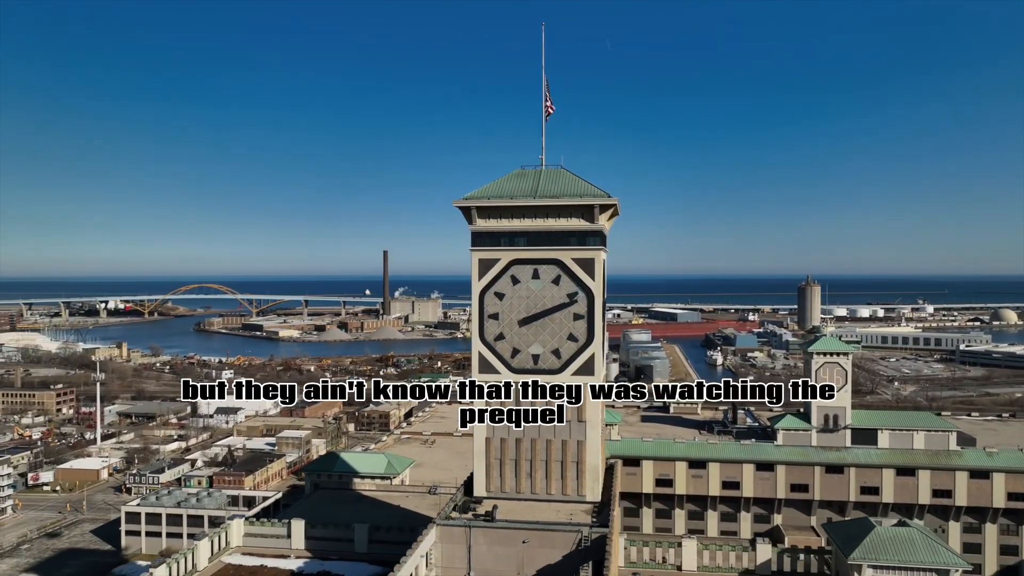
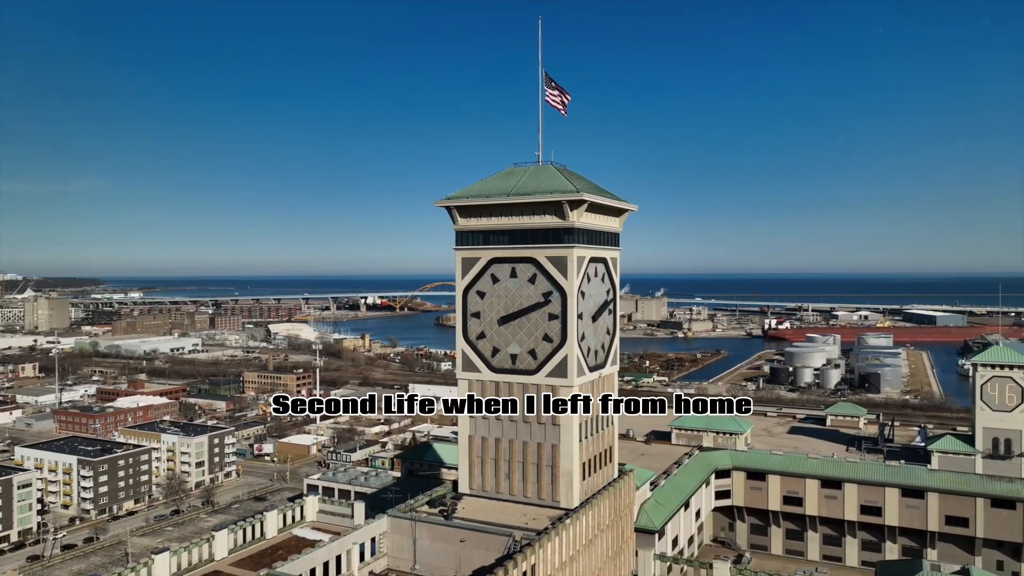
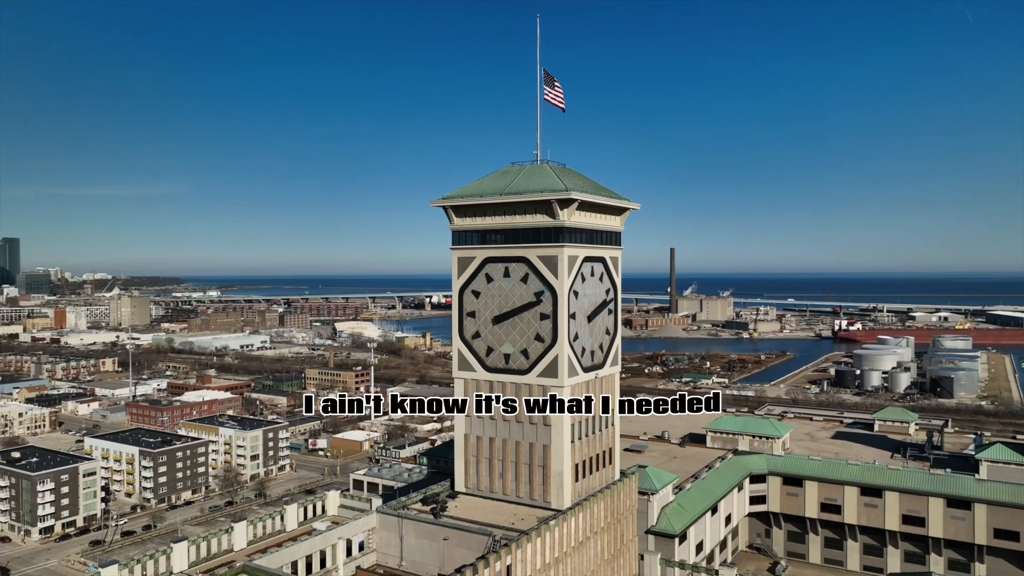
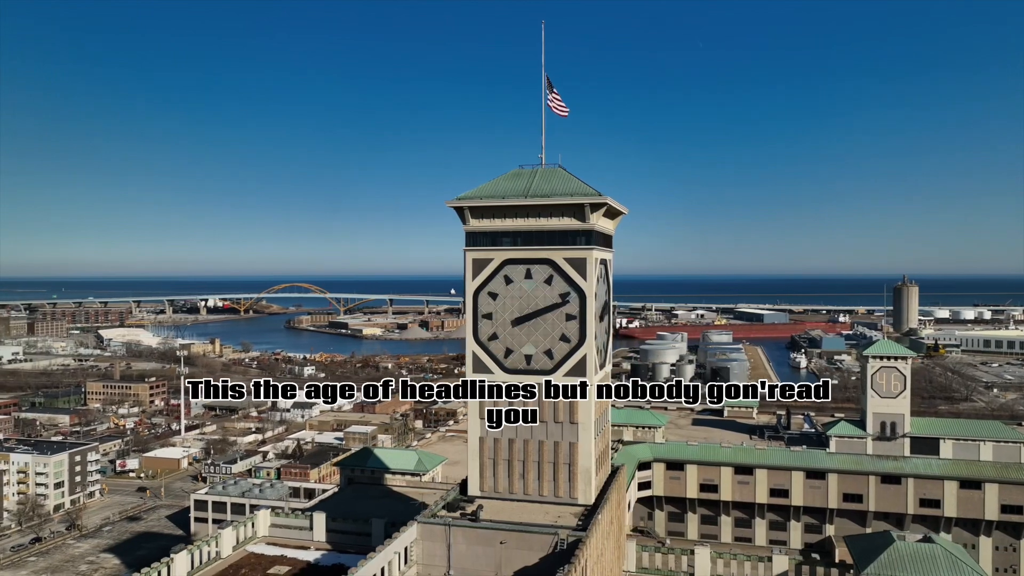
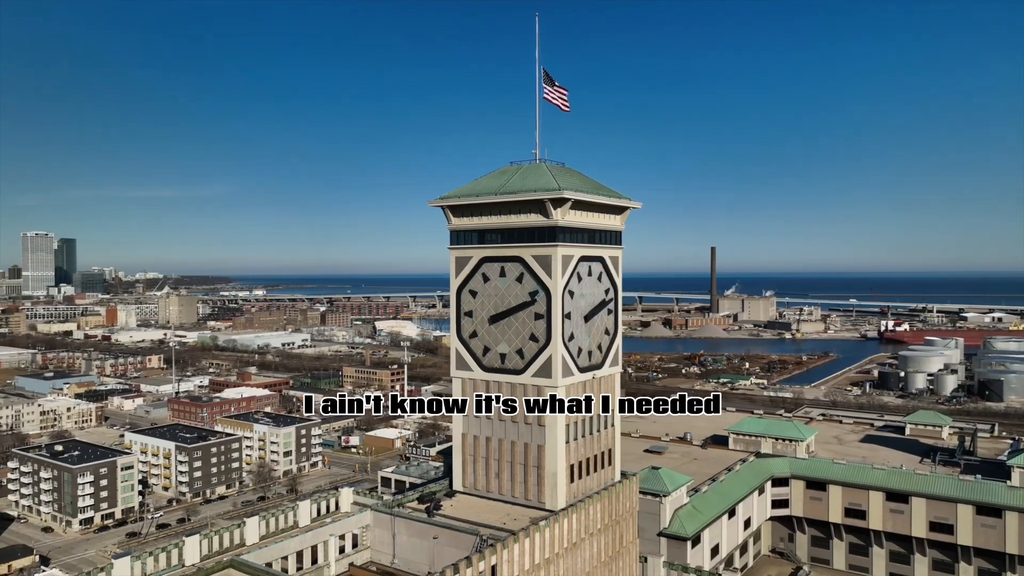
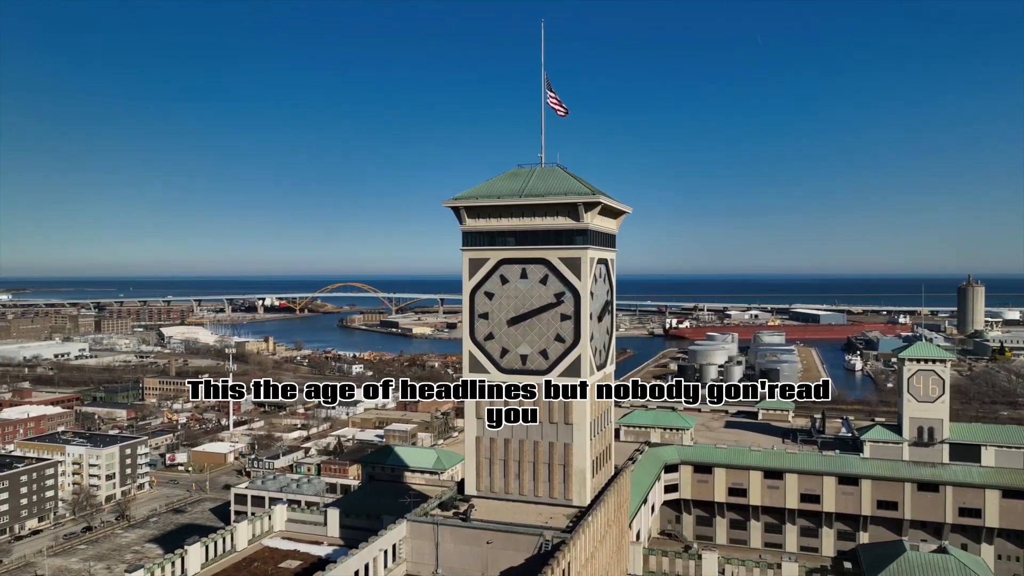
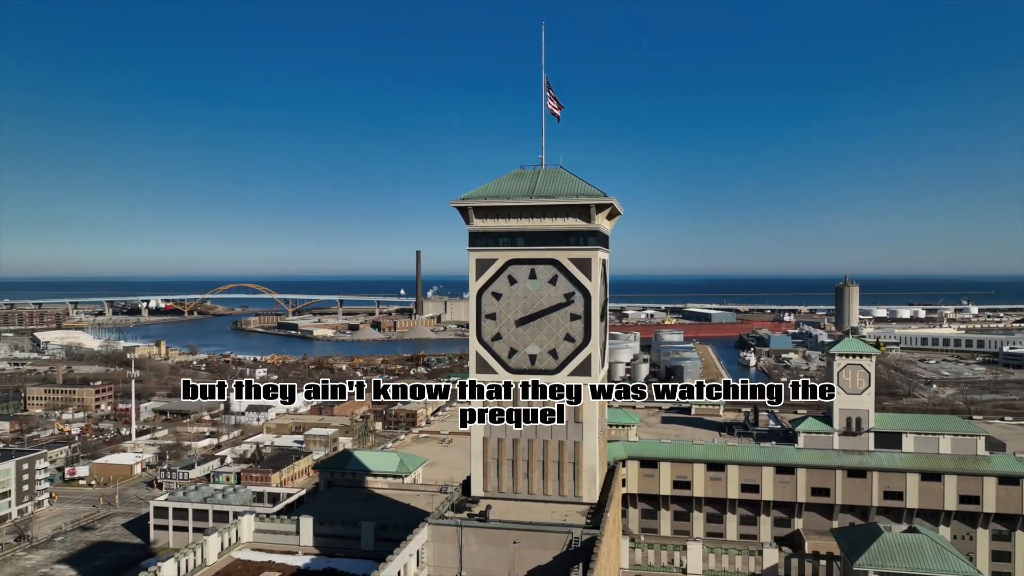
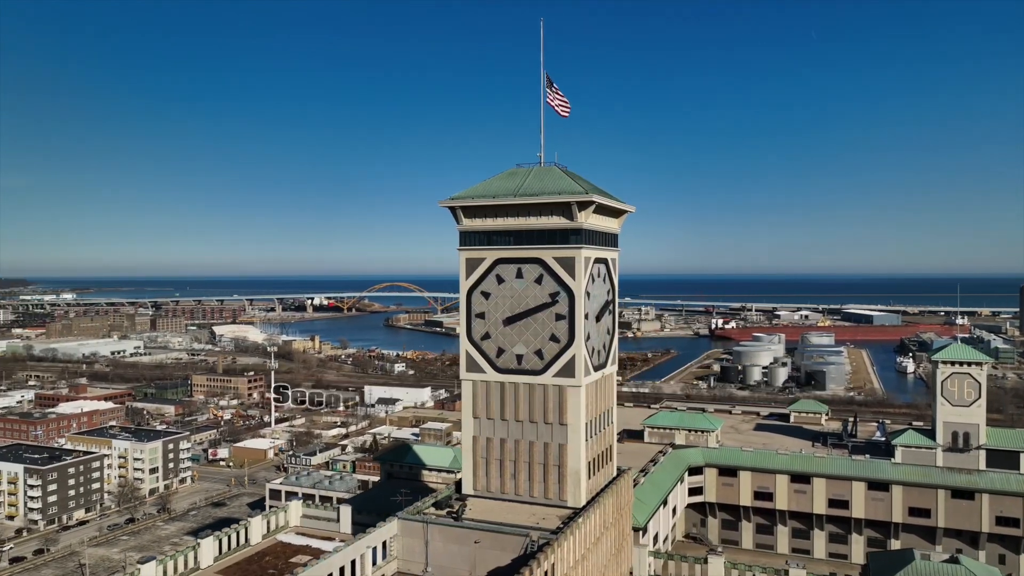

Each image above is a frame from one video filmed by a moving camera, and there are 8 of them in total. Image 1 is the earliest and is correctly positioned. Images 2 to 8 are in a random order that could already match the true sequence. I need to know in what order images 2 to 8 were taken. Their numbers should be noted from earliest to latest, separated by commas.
7, 4, 6, 8, 2, 3, 5
